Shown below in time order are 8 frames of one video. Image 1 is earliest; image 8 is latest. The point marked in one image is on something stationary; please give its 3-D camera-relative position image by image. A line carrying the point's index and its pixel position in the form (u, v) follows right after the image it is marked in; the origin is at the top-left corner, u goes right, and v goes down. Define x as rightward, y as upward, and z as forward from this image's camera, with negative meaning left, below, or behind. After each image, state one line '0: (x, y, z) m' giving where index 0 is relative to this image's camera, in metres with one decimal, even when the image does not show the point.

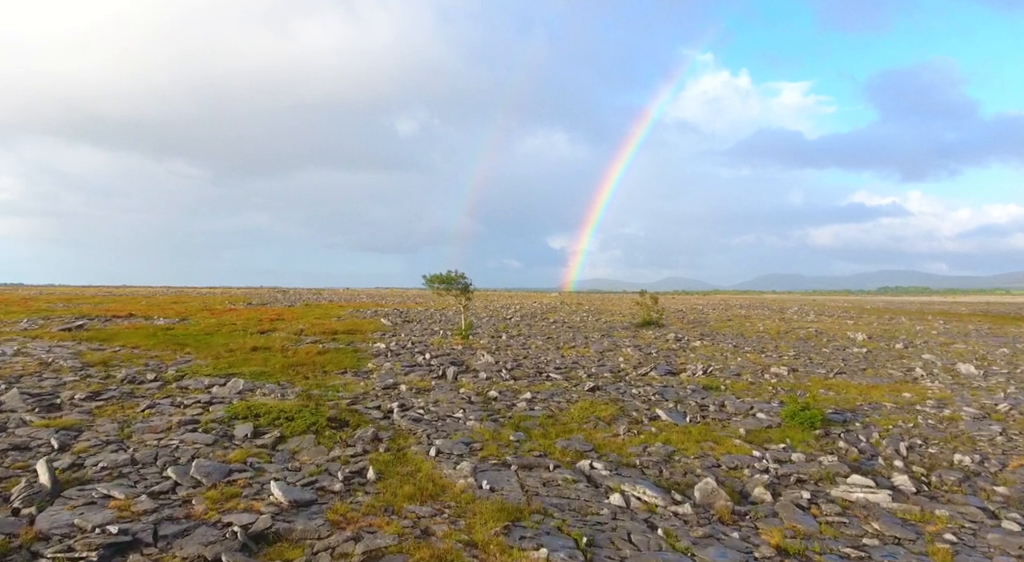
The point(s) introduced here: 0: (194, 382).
0: (-10.8, -3.4, +19.8) m
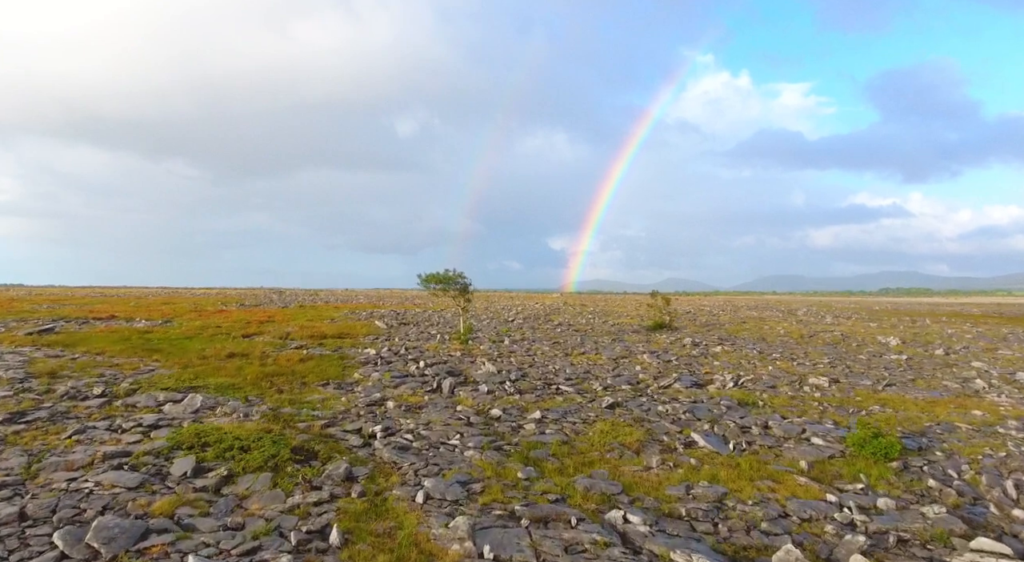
0: (-10.6, -3.4, +17.0) m
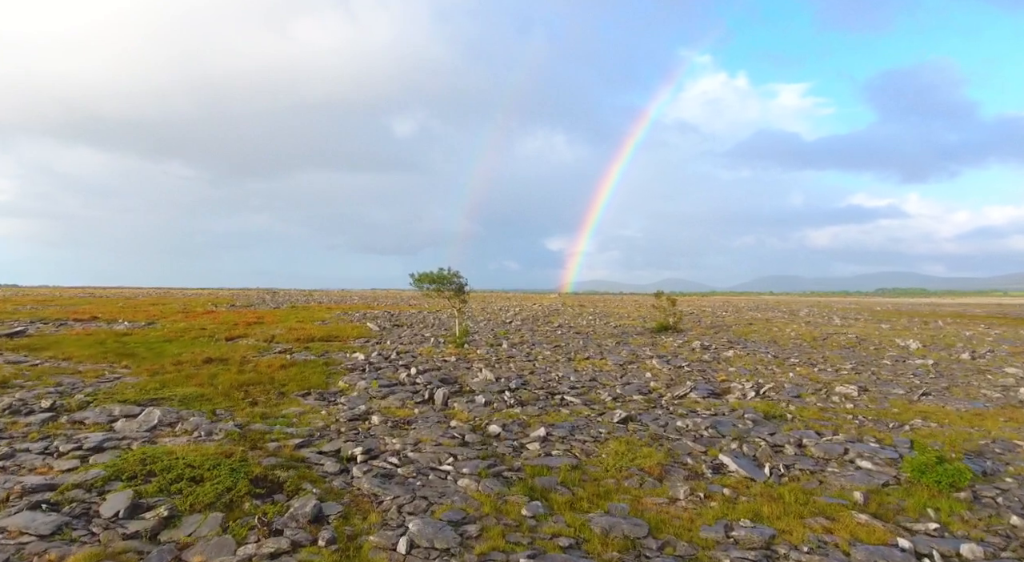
0: (-10.6, -3.4, +15.0) m
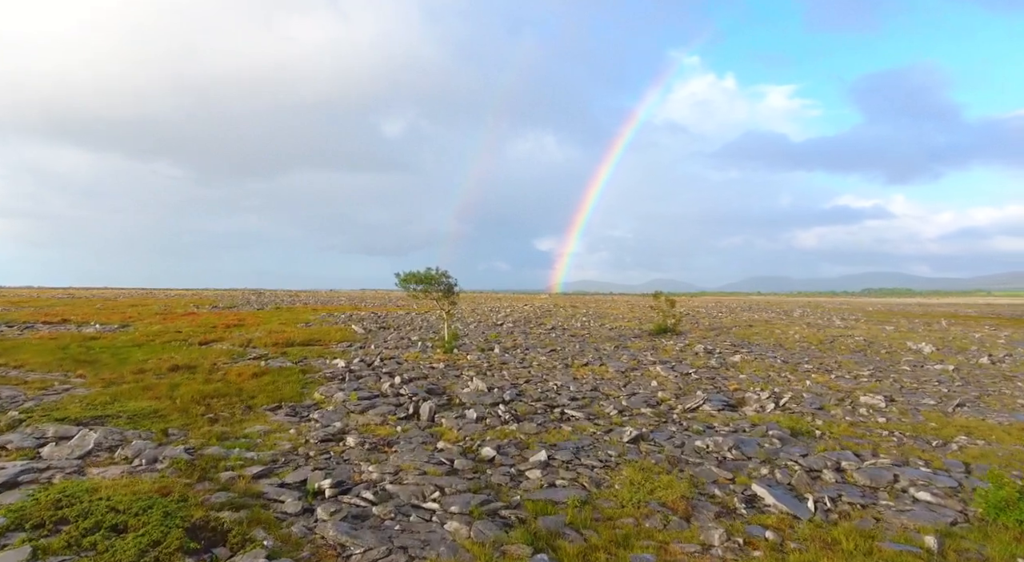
0: (-10.7, -3.4, +12.9) m
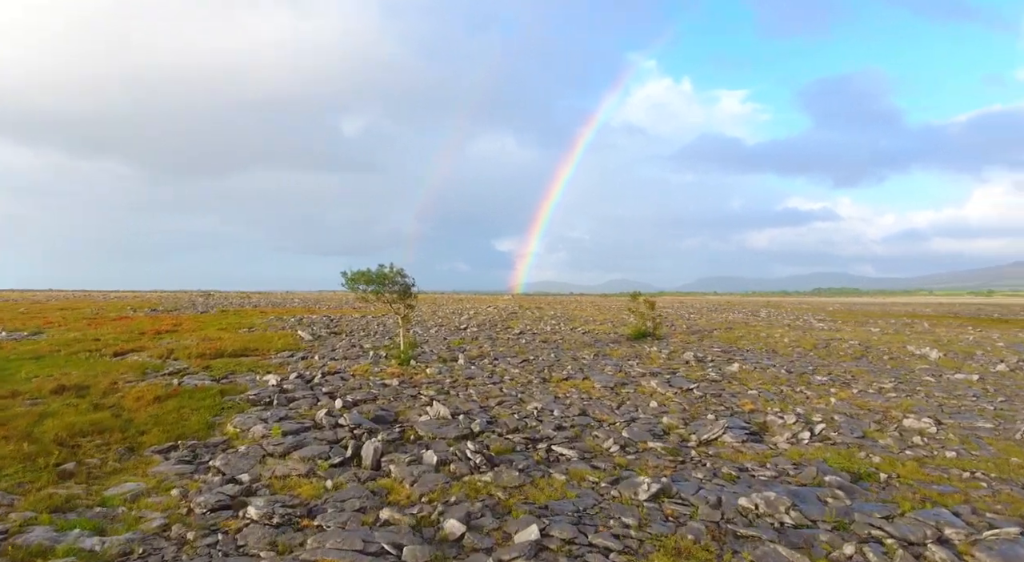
0: (-11.1, -3.4, +8.4) m
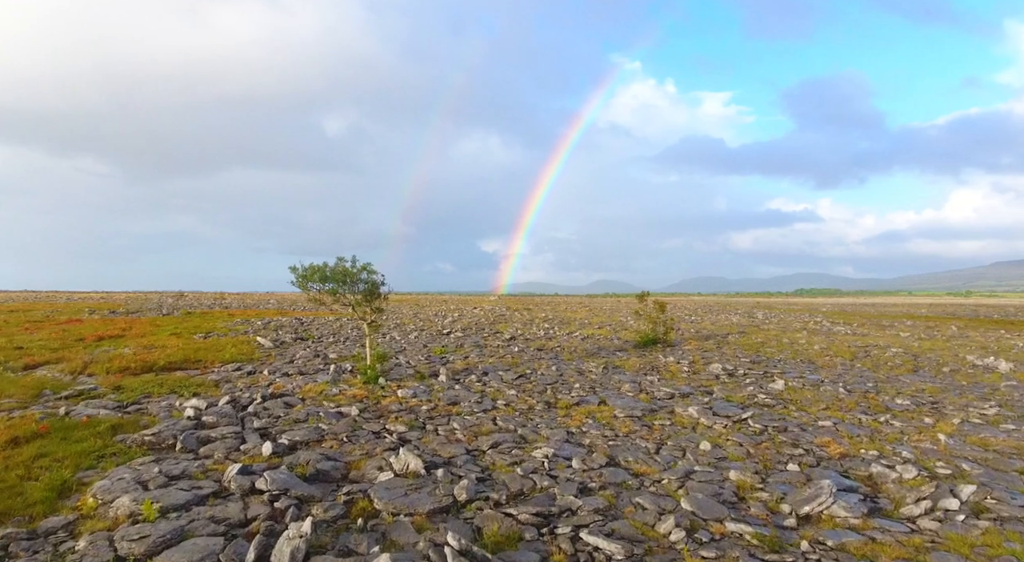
0: (-10.9, -3.3, +3.5) m
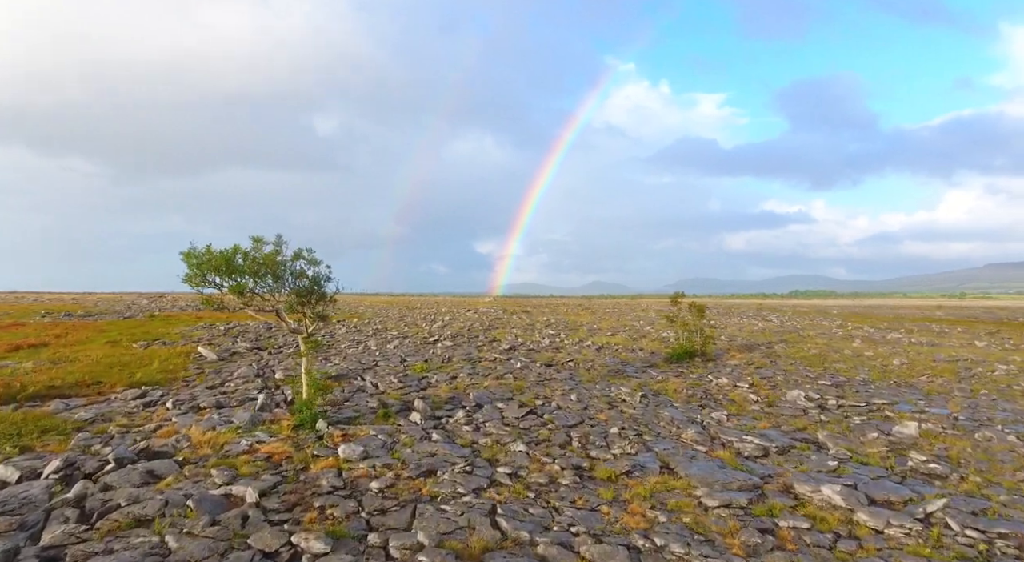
0: (-10.6, -3.1, -2.9) m
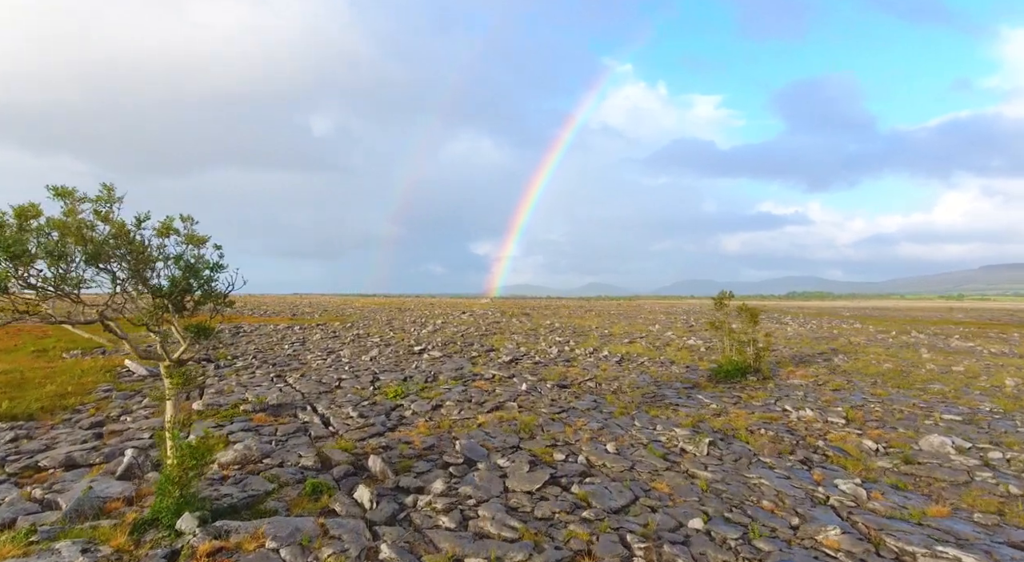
0: (-10.4, -2.9, -8.4) m
